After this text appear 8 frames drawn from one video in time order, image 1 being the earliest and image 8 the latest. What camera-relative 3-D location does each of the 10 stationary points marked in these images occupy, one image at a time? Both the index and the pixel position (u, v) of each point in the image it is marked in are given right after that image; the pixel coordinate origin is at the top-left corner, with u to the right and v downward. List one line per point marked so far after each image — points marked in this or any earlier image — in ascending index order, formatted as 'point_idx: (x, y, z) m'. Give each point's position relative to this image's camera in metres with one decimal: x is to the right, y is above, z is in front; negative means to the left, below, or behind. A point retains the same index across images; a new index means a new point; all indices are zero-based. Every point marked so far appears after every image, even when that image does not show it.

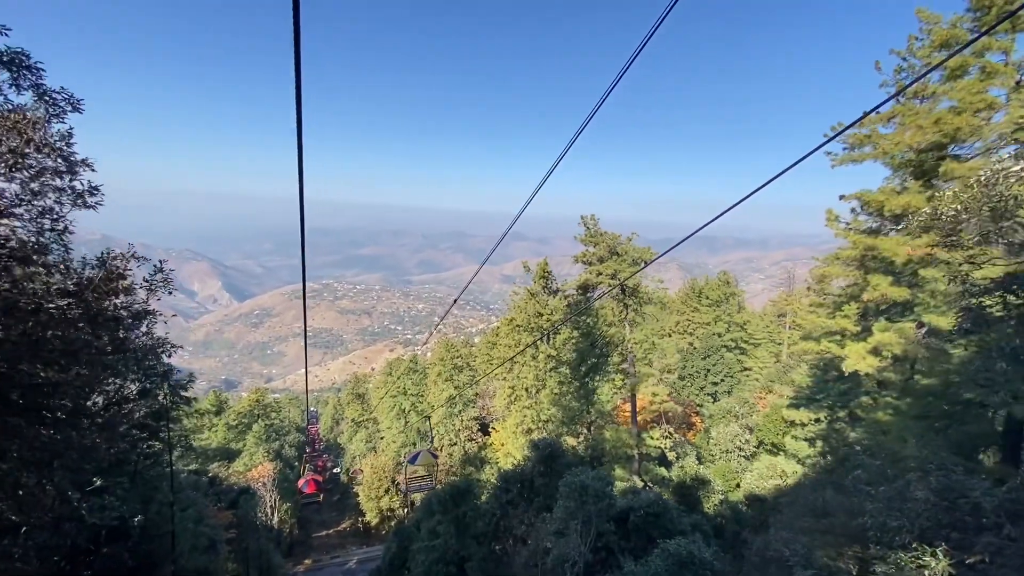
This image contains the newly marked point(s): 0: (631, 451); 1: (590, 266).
0: (+4.4, -5.8, +17.2) m
1: (+2.7, +0.8, +16.7) m
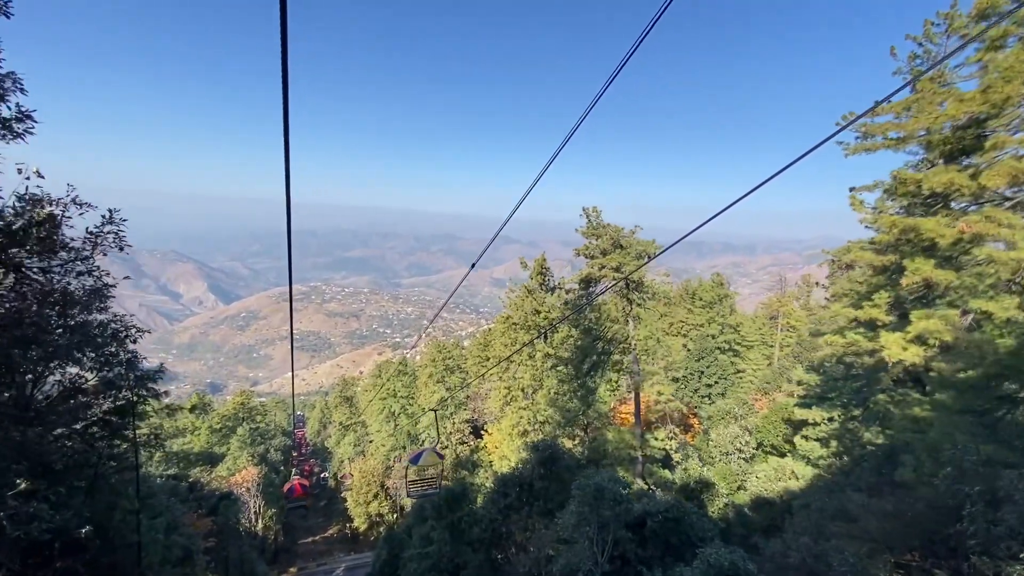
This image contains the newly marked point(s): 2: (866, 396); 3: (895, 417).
0: (+4.3, -5.6, +16.5) m
1: (+2.7, +1.0, +16.0) m
2: (+9.8, -3.0, +13.3) m
3: (+9.0, -3.0, +11.1) m
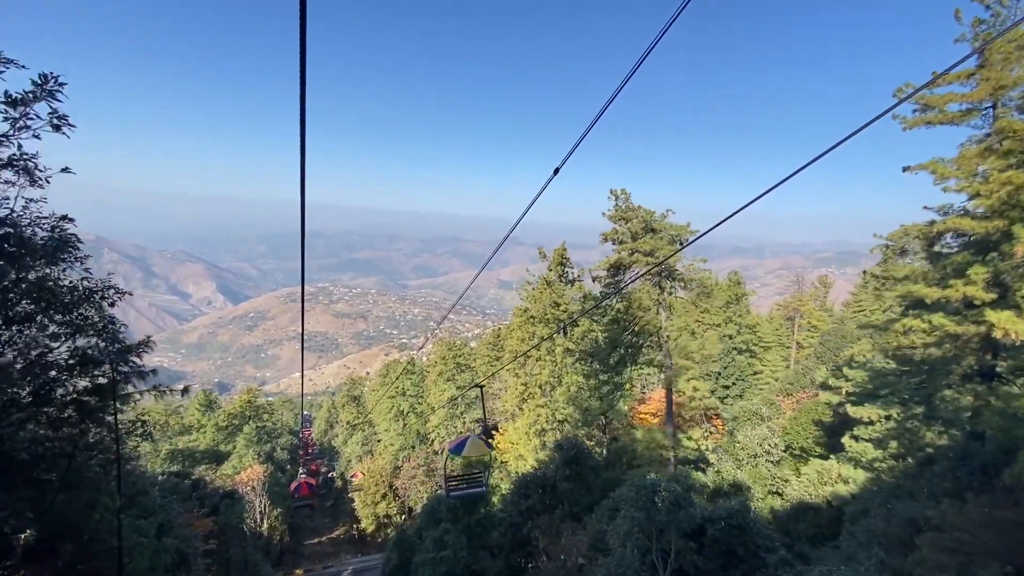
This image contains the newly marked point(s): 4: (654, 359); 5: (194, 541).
0: (+5.0, -5.3, +15.3) m
1: (+3.4, +1.4, +14.9) m
2: (+10.5, -2.6, +12.0) m
3: (+9.6, -2.6, +9.9) m
4: (+4.6, -2.3, +15.4) m
5: (-8.1, -6.1, +11.6) m
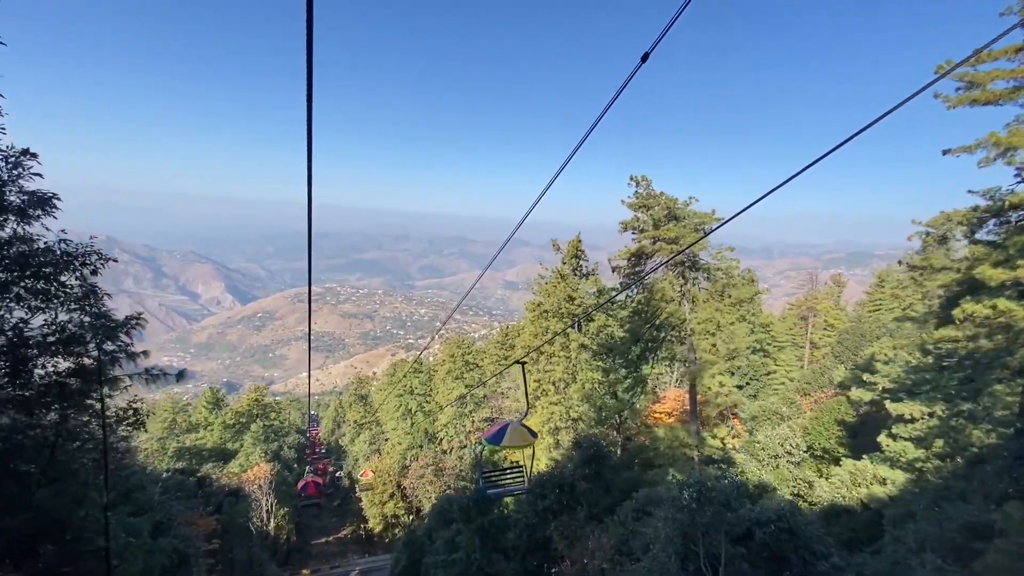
0: (+5.4, -5.0, +14.6) m
1: (+3.8, +1.6, +14.2) m
2: (+10.9, -2.3, +11.3) m
3: (+10.0, -2.3, +9.2) m
4: (+5.1, -2.0, +14.6) m
5: (-7.7, -5.8, +11.1) m
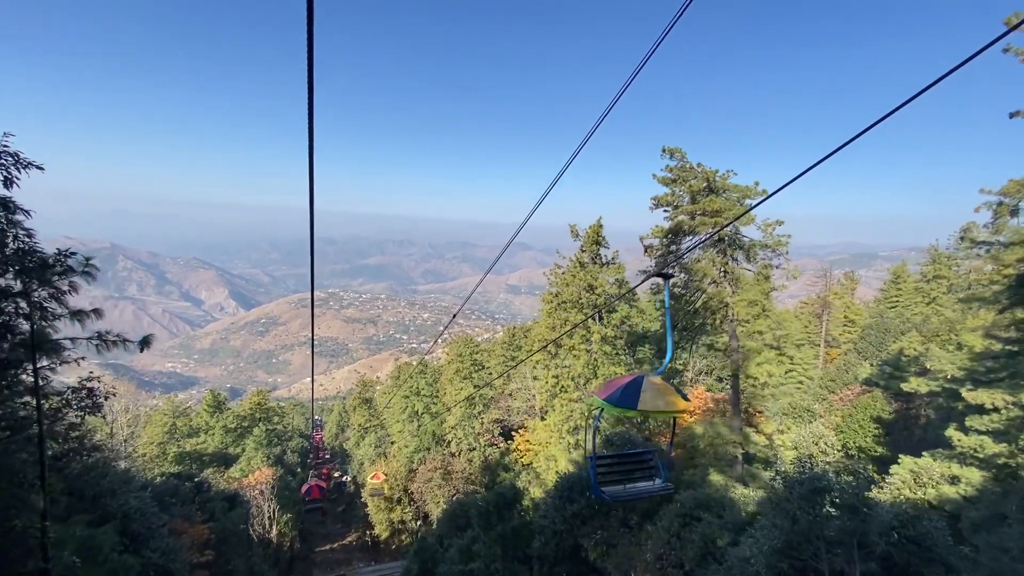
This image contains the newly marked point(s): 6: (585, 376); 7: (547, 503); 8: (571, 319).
0: (+6.1, -4.5, +13.3) m
1: (+4.4, +2.1, +13.0) m
2: (+11.5, -1.8, +9.9) m
3: (+10.6, -1.7, +7.8) m
4: (+5.7, -1.5, +13.3) m
5: (-7.1, -5.4, +9.8) m
6: (+2.8, -3.4, +18.5) m
7: (+0.9, -5.8, +13.1) m
8: (+2.3, -1.2, +18.9) m
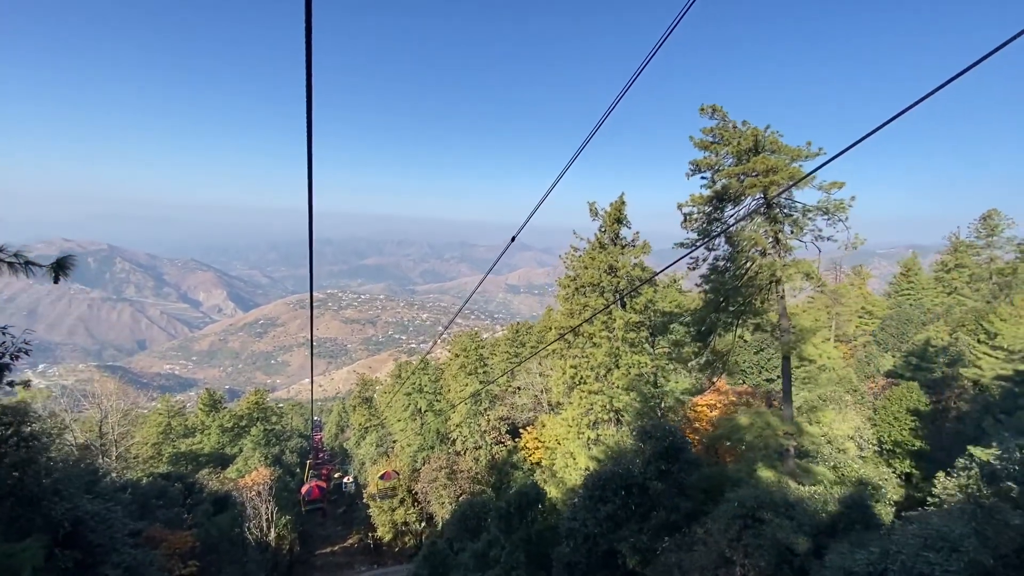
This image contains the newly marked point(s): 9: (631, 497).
0: (+6.7, -3.8, +11.9) m
1: (+5.0, +2.8, +11.6) m
2: (+12.0, -1.1, +8.5) m
3: (+11.2, -1.1, +6.5) m
4: (+6.2, -0.8, +12.0) m
5: (-6.5, -4.8, +8.4) m
6: (+3.4, -2.7, +17.1) m
7: (+1.5, -5.2, +11.7) m
8: (+2.9, -0.6, +17.6) m
9: (+2.7, -4.7, +10.8) m
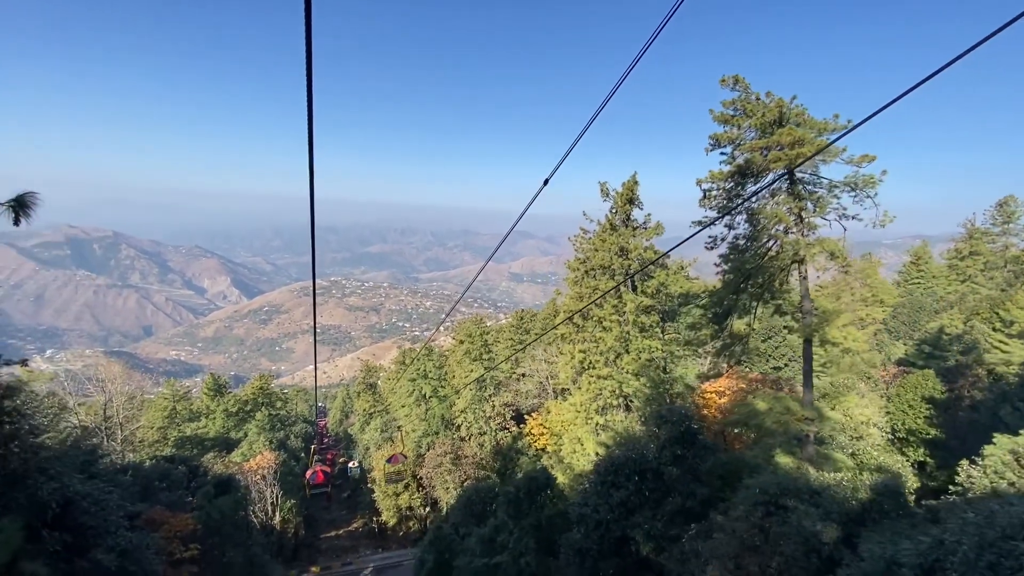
0: (+6.9, -3.4, +11.5) m
1: (+5.2, +3.2, +11.0) m
2: (+12.3, -0.7, +8.1) m
3: (+11.4, -0.7, +6.0) m
4: (+6.5, -0.4, +11.5) m
5: (-6.3, -4.4, +8.1) m
6: (+3.7, -2.1, +16.7) m
7: (+1.7, -4.7, +11.4) m
8: (+3.2, 0.0, +17.1) m
9: (+2.9, -4.2, +10.5) m
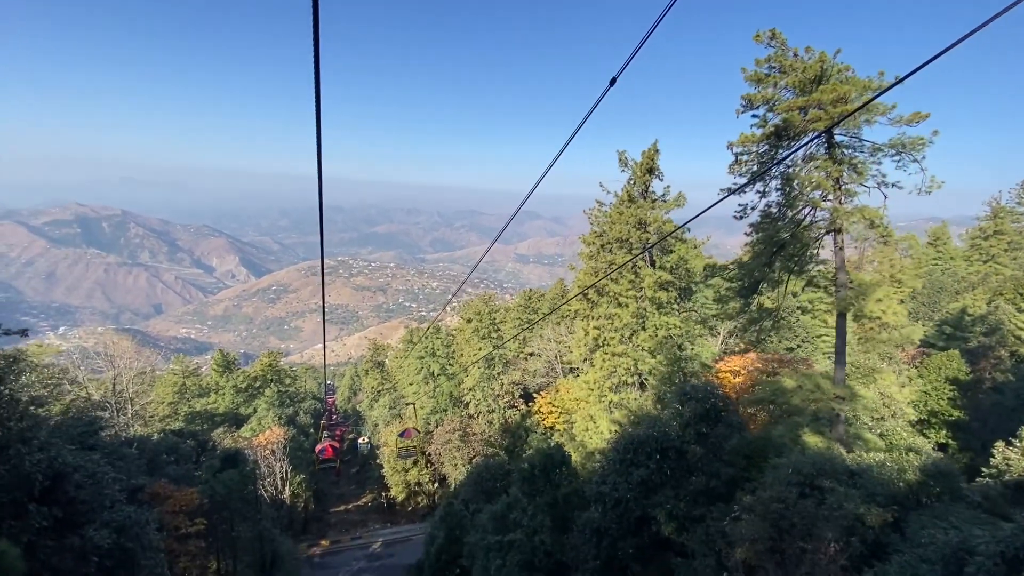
0: (+7.2, -2.7, +11.0) m
1: (+5.6, +3.9, +10.3) m
2: (+12.6, -0.3, +7.4) m
3: (+11.7, -0.4, +5.3) m
4: (+6.9, +0.3, +10.9) m
5: (-6.0, -3.8, +7.8) m
6: (+4.1, -1.3, +16.2) m
7: (+2.1, -4.1, +11.0) m
8: (+3.6, +0.9, +16.5) m
9: (+3.2, -3.6, +10.1) m
